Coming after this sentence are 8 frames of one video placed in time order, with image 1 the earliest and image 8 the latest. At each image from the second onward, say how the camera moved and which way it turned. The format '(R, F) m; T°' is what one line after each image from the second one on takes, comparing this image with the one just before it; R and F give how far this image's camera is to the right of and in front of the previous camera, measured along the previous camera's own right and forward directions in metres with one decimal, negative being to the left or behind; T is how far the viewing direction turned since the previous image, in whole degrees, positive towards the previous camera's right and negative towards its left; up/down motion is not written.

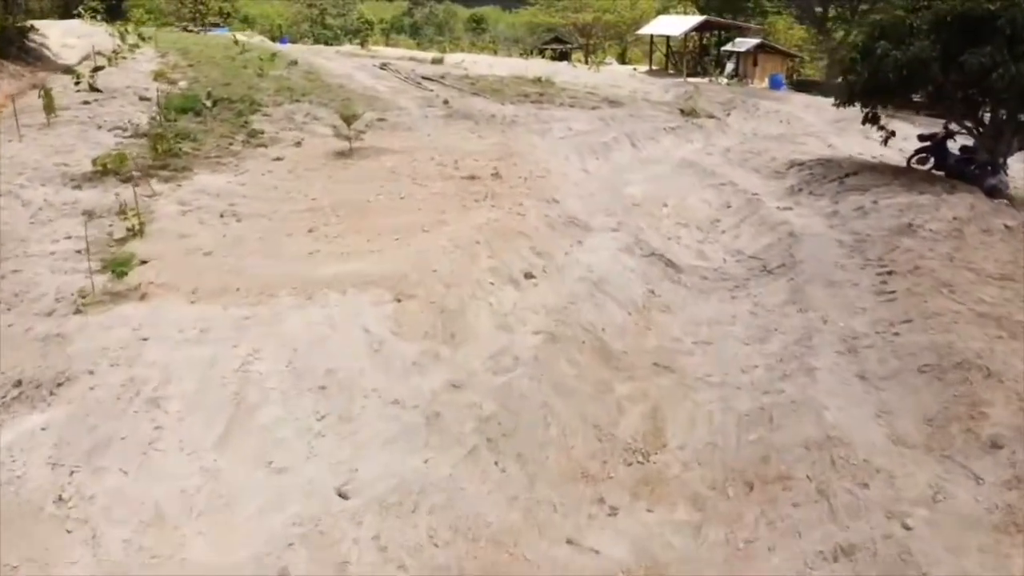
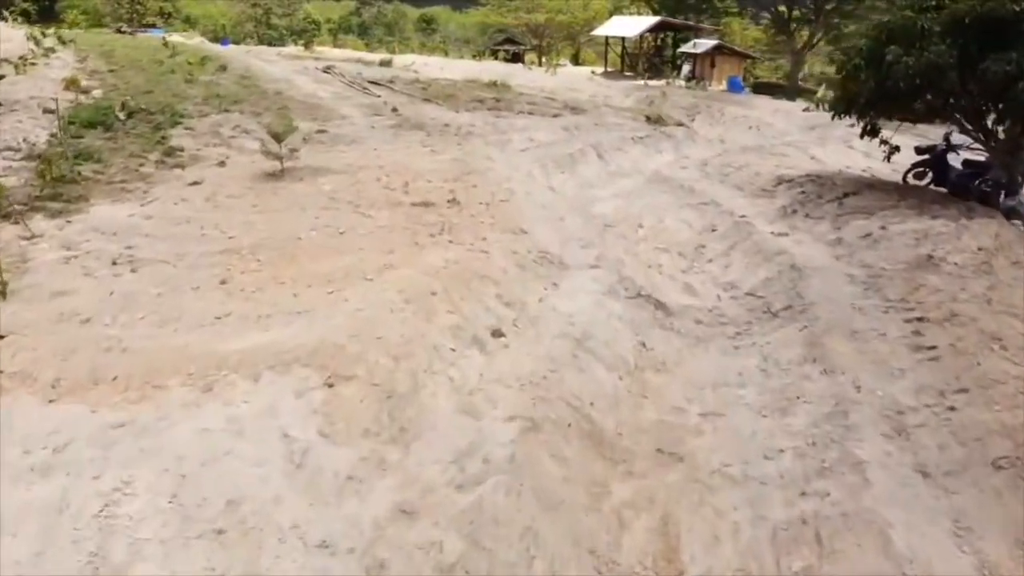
(-0.1, +2.0) m; +3°
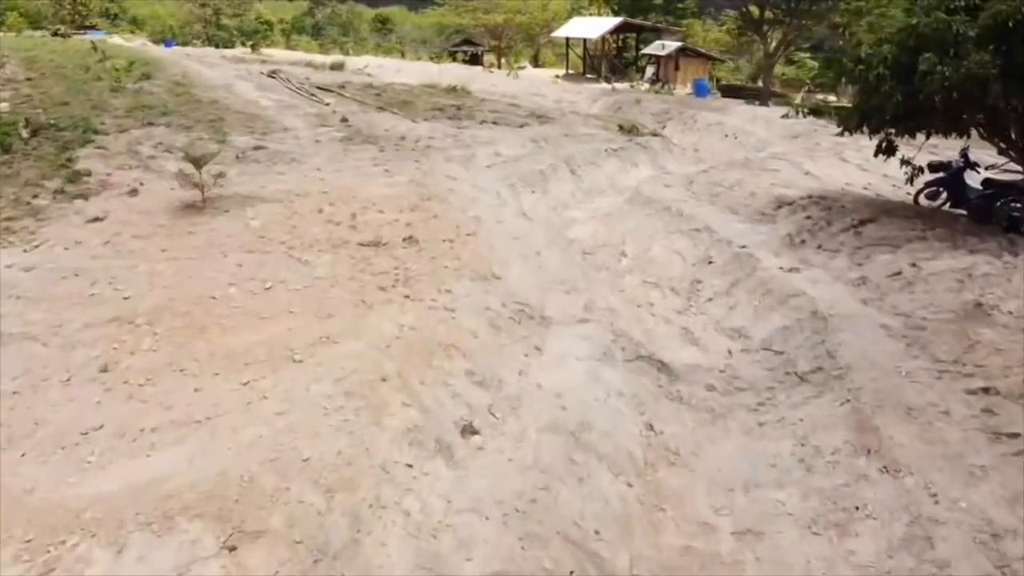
(-0.1, +2.0) m; +3°
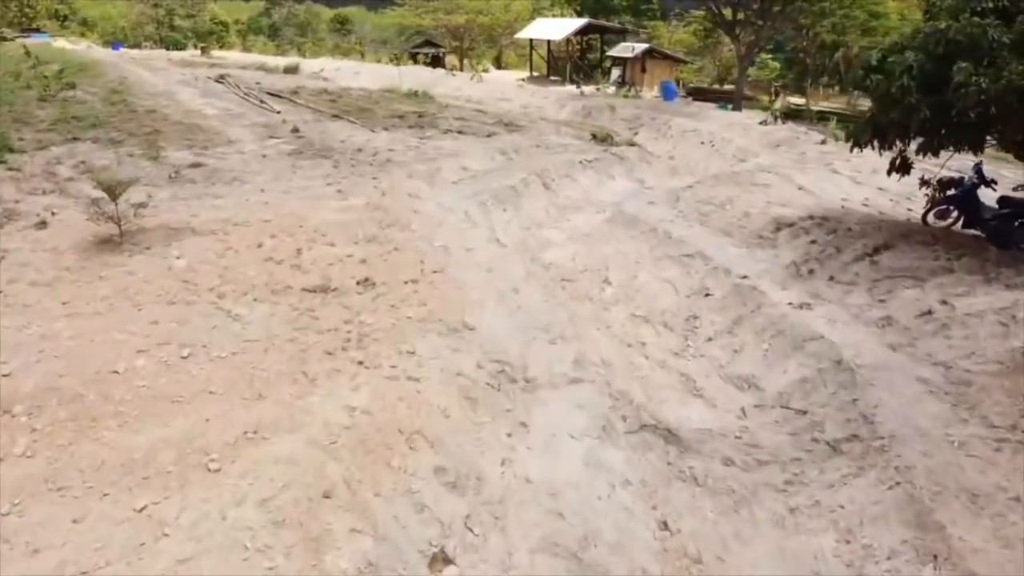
(-0.1, +1.5) m; +3°
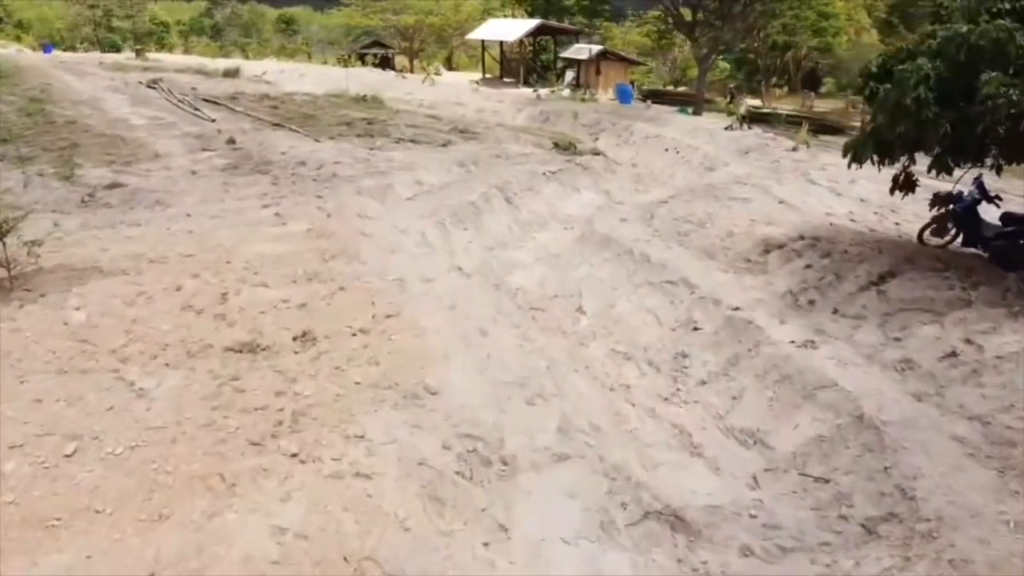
(-0.1, +1.4) m; +3°
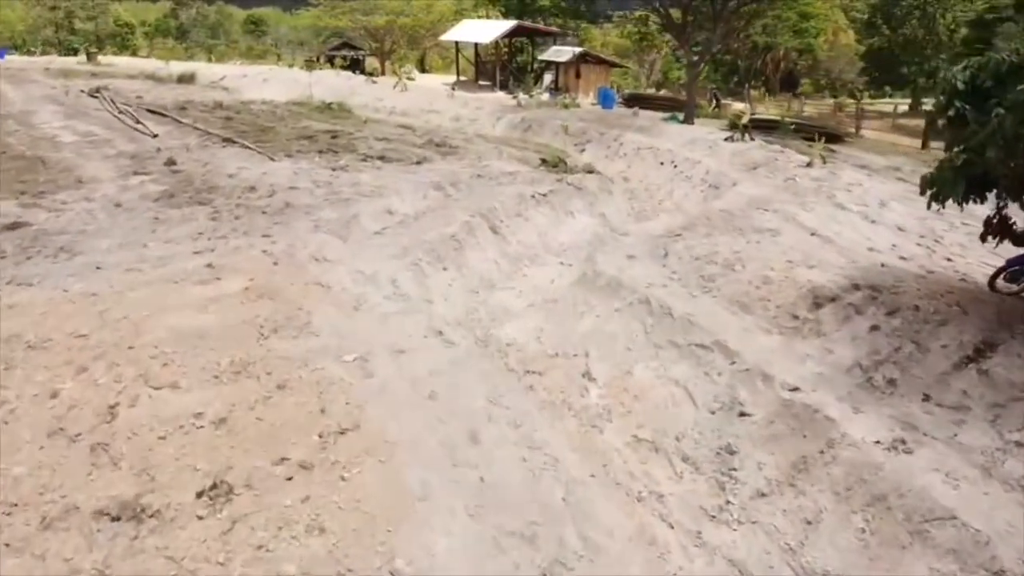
(-0.2, +2.2) m; +2°
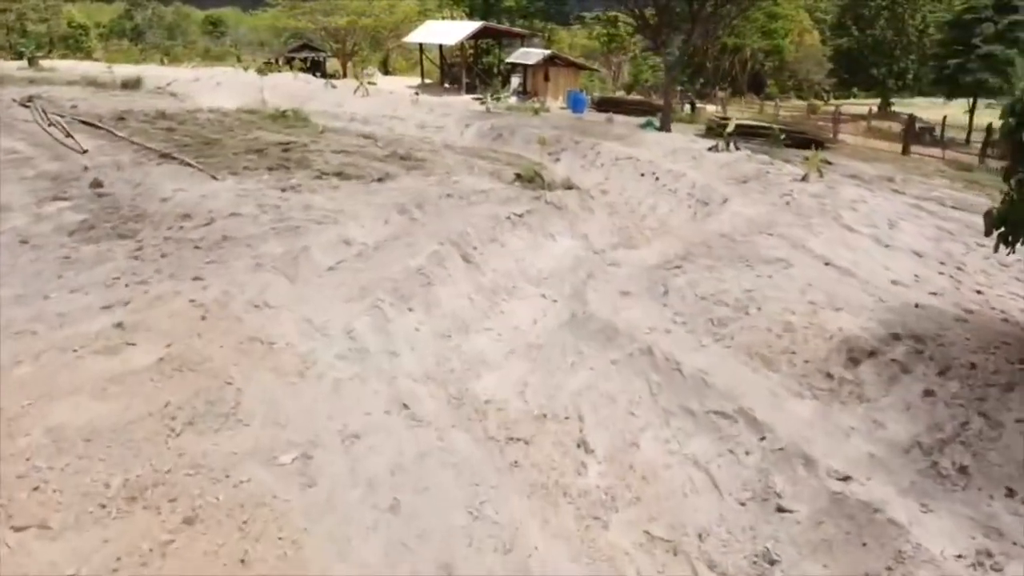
(-0.1, +1.6) m; +2°
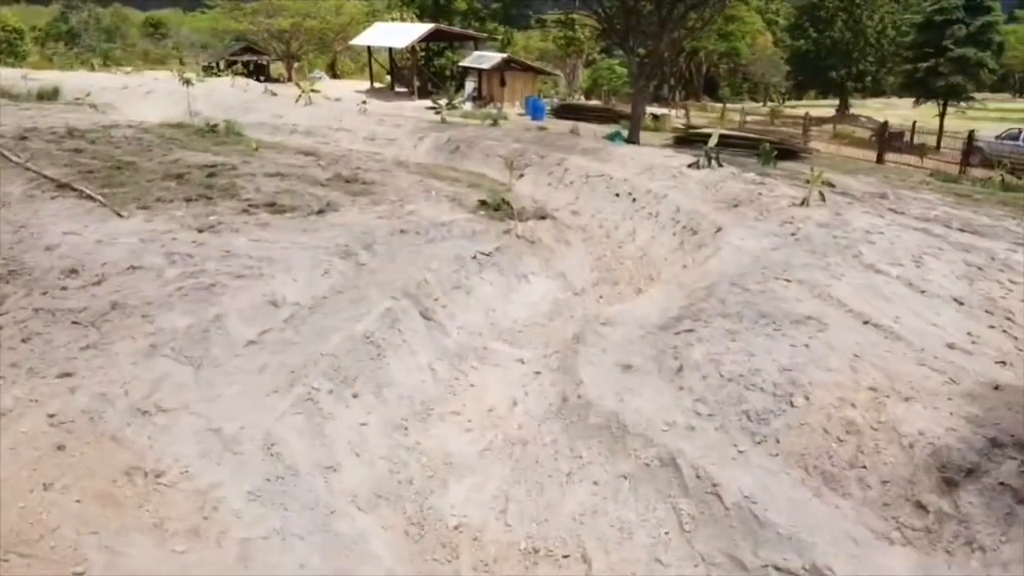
(-0.2, +2.2) m; +3°
